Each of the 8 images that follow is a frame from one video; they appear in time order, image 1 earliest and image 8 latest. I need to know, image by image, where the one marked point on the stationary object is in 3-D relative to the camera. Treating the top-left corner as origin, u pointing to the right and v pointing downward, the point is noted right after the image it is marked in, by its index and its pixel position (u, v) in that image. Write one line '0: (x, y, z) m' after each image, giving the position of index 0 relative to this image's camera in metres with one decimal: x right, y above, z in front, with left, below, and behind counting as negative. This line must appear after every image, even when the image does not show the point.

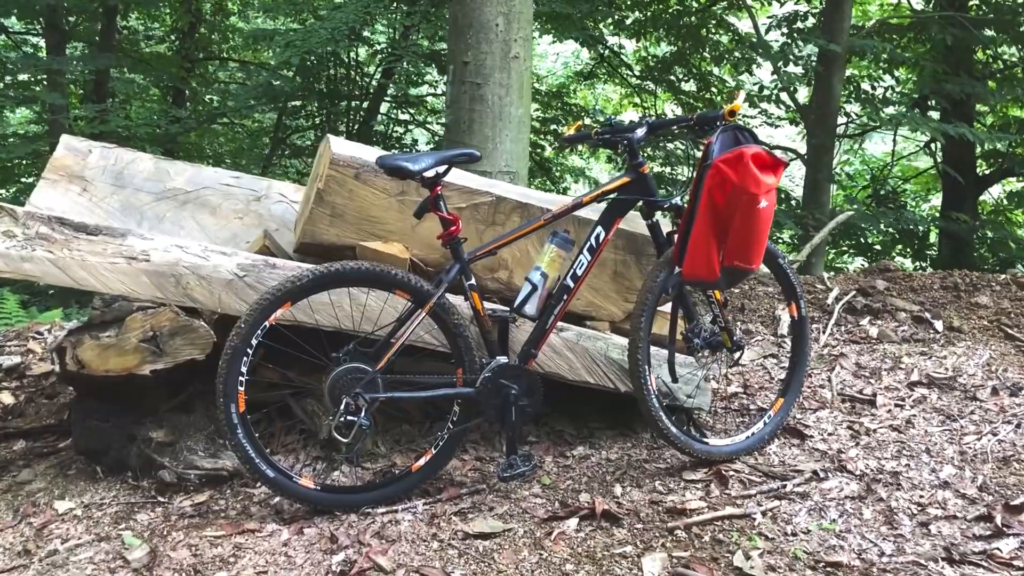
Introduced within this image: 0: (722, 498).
0: (+0.6, -0.6, +2.9) m
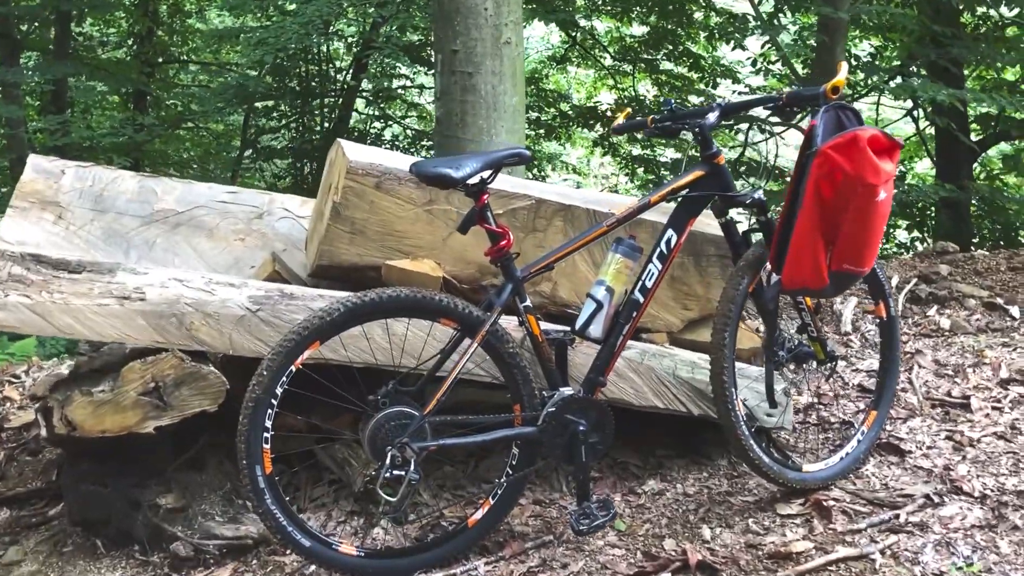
0: (+0.8, -0.6, +2.5) m
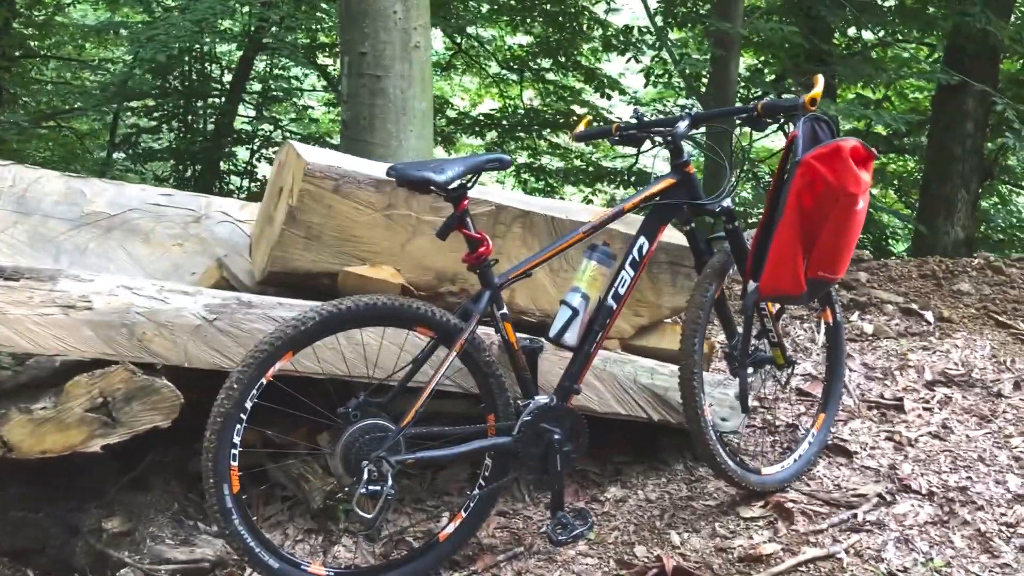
0: (+0.8, -0.7, +2.6) m
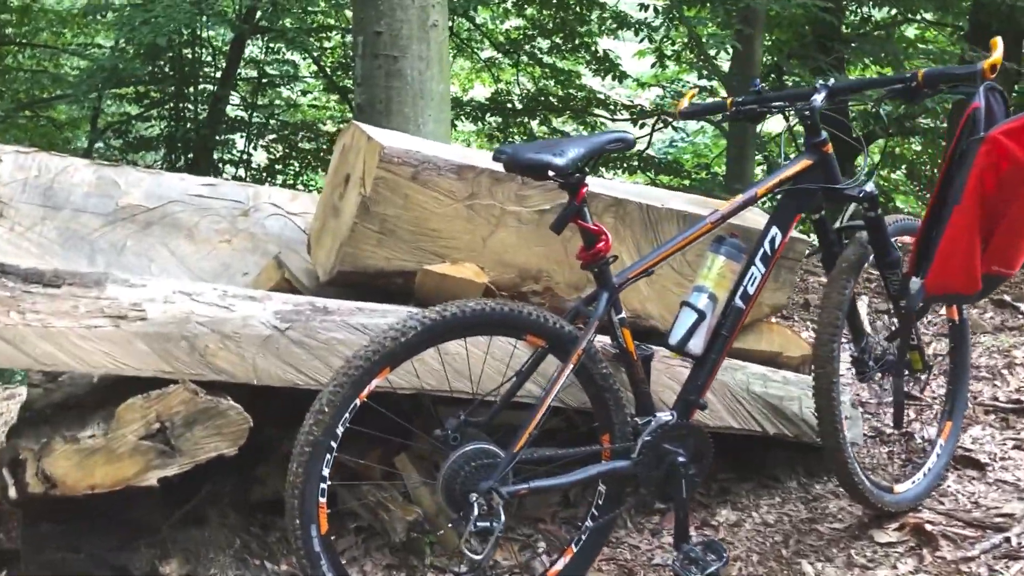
0: (+1.0, -0.7, +2.3) m
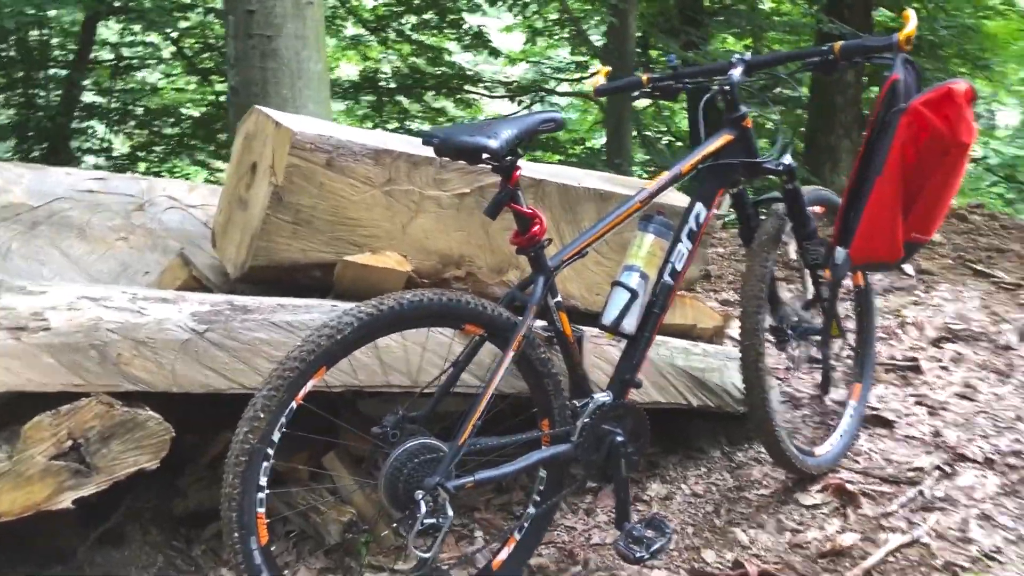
0: (+0.9, -0.6, +2.3) m
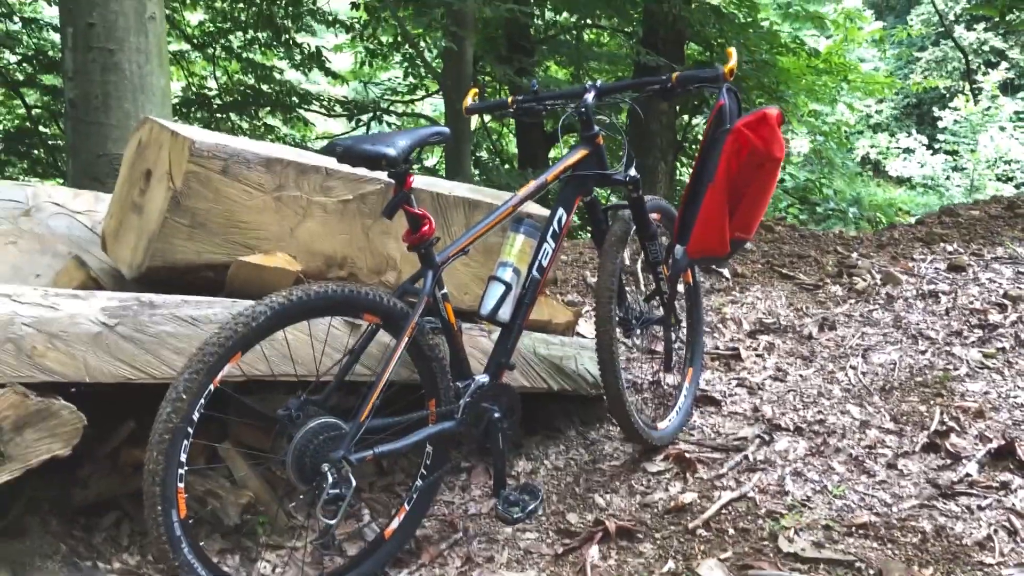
0: (+0.5, -0.6, +2.7) m
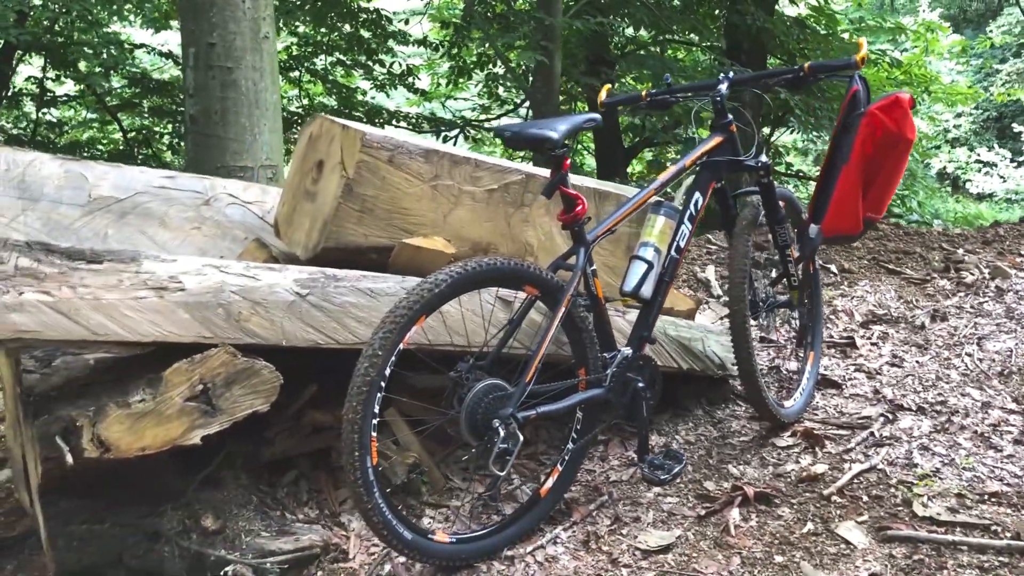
0: (+1.0, -0.5, +2.9) m
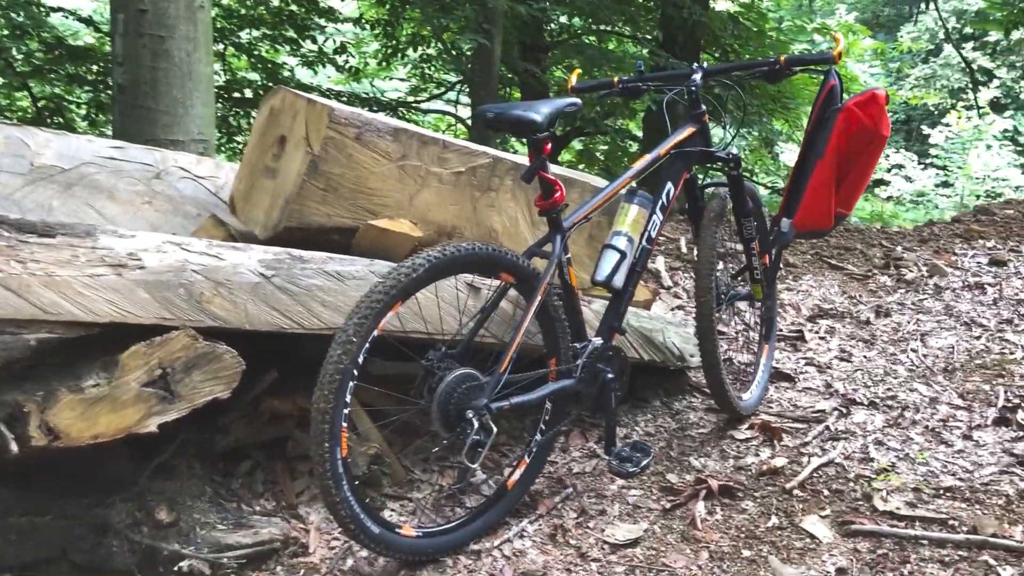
0: (+0.8, -0.5, +2.9) m
